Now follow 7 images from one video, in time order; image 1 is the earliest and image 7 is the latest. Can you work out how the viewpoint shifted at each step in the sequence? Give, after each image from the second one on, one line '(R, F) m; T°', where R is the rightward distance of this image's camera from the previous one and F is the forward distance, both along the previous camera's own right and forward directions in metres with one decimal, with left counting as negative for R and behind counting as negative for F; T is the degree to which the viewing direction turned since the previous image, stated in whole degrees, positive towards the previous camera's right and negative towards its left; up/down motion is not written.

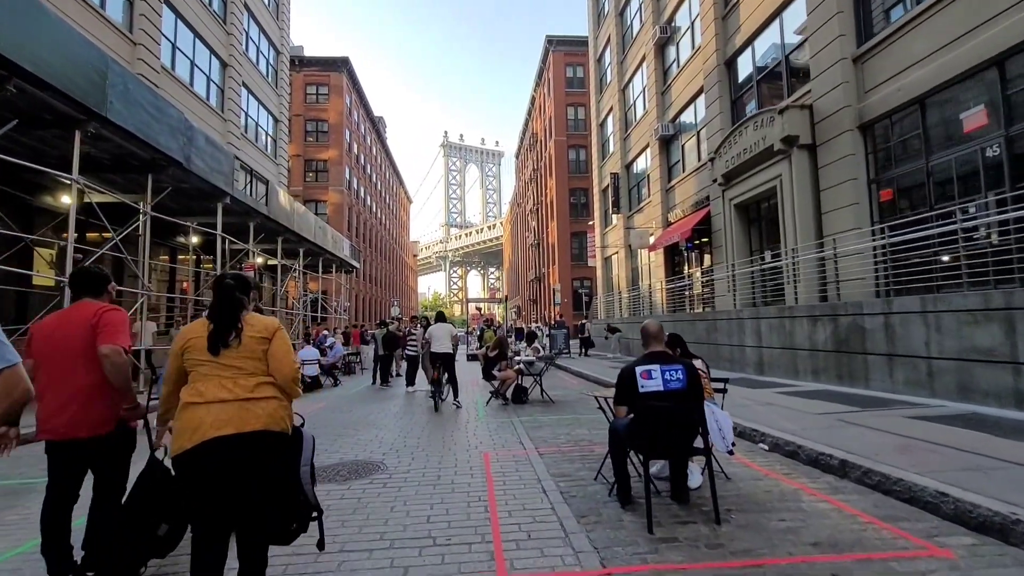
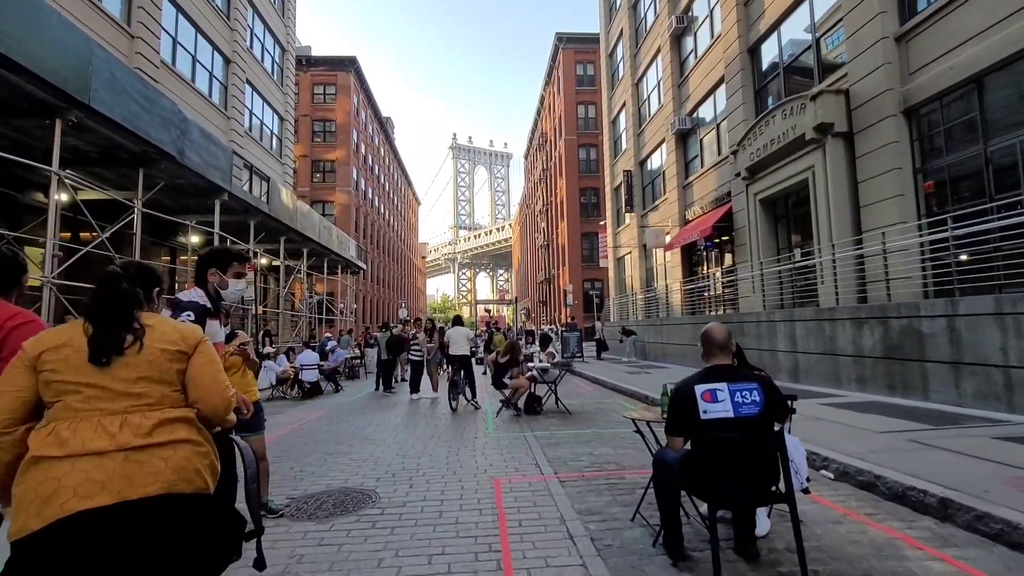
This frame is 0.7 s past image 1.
(-0.1, +0.9) m; -1°
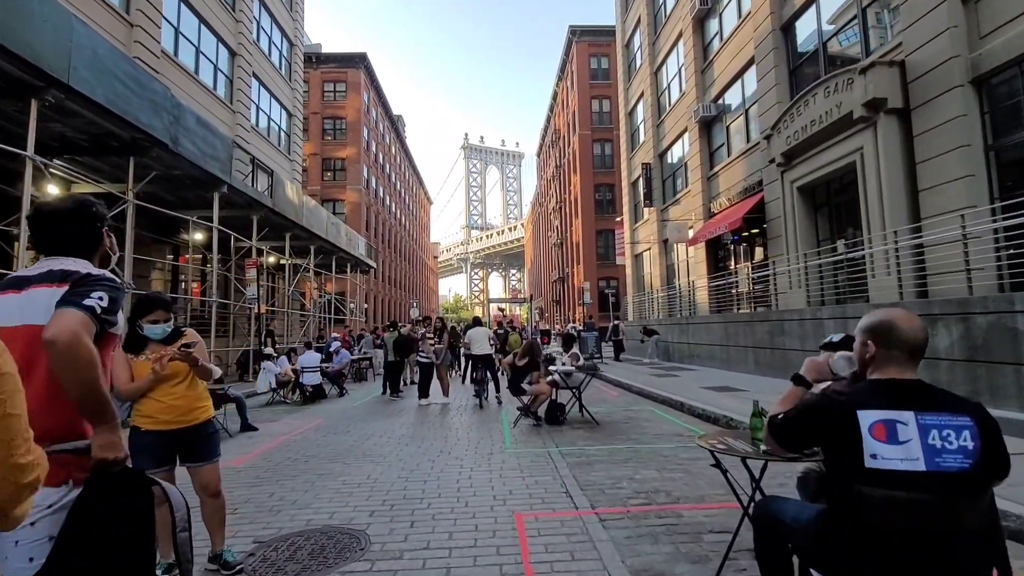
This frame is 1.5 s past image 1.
(-0.1, +1.1) m; -1°
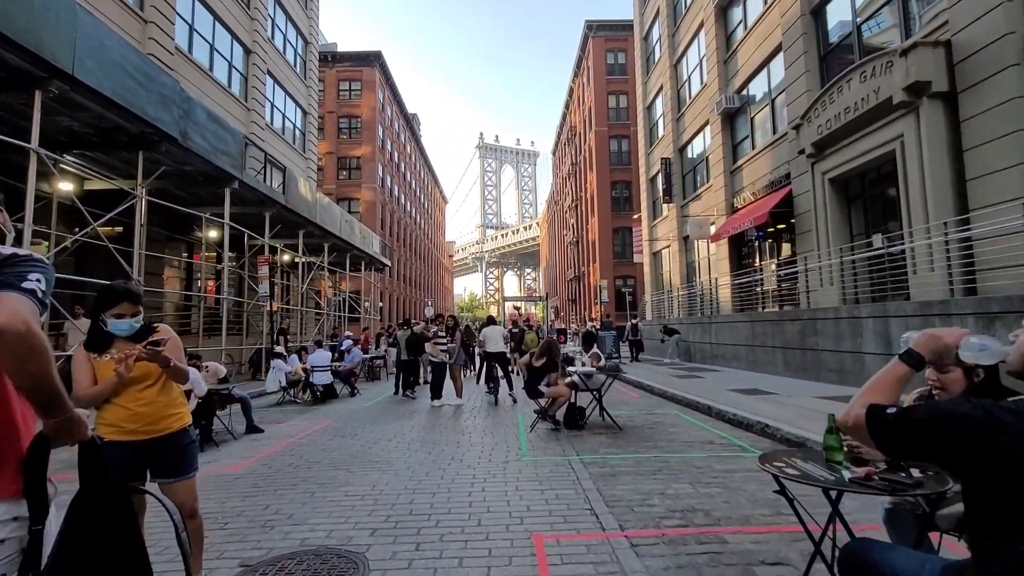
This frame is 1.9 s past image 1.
(0.0, +0.5) m; -2°
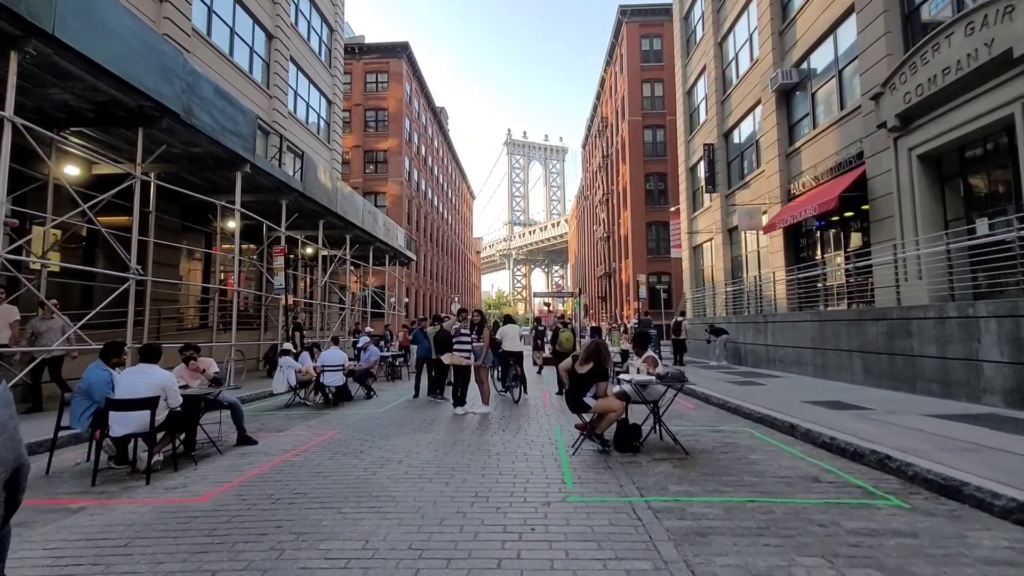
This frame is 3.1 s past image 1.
(-0.2, +1.5) m; -3°
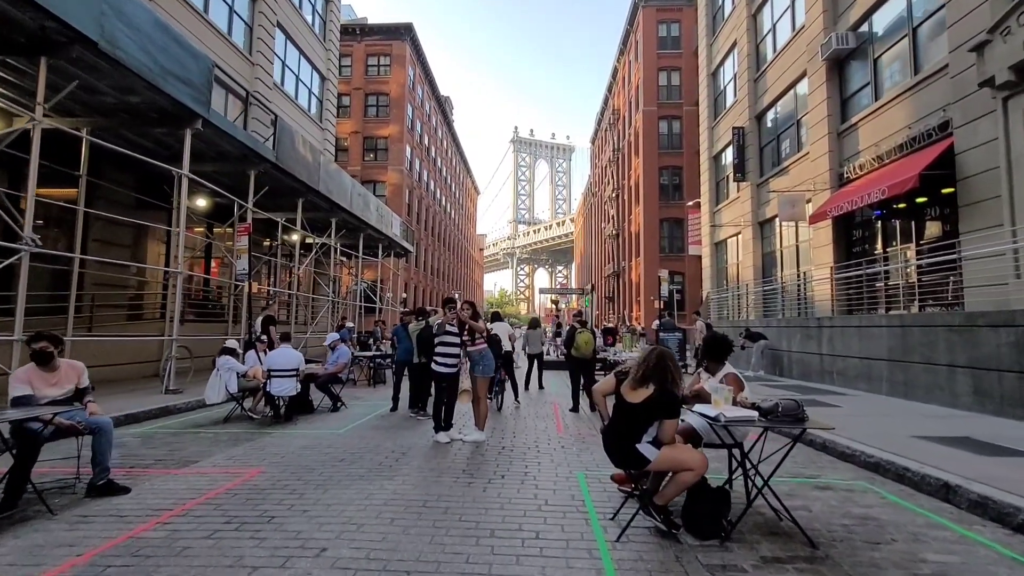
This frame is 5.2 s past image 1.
(0.0, +2.5) m; 0°
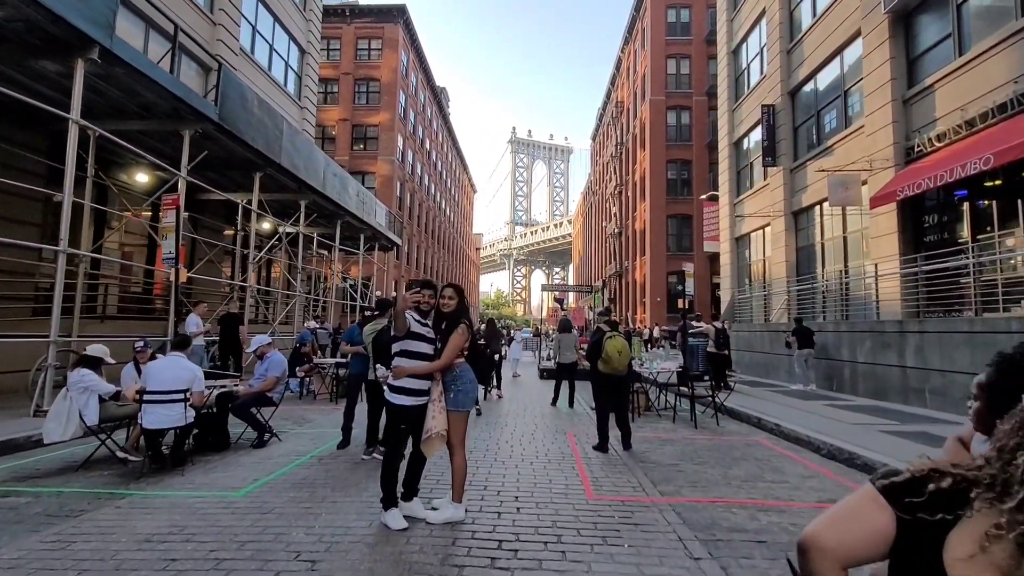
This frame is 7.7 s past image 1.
(-0.1, +2.9) m; 0°
